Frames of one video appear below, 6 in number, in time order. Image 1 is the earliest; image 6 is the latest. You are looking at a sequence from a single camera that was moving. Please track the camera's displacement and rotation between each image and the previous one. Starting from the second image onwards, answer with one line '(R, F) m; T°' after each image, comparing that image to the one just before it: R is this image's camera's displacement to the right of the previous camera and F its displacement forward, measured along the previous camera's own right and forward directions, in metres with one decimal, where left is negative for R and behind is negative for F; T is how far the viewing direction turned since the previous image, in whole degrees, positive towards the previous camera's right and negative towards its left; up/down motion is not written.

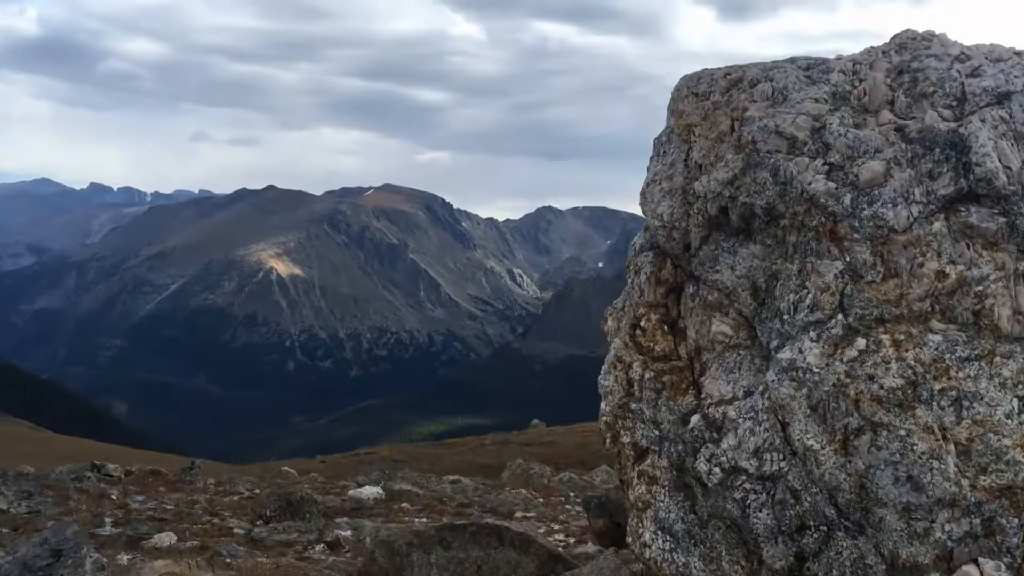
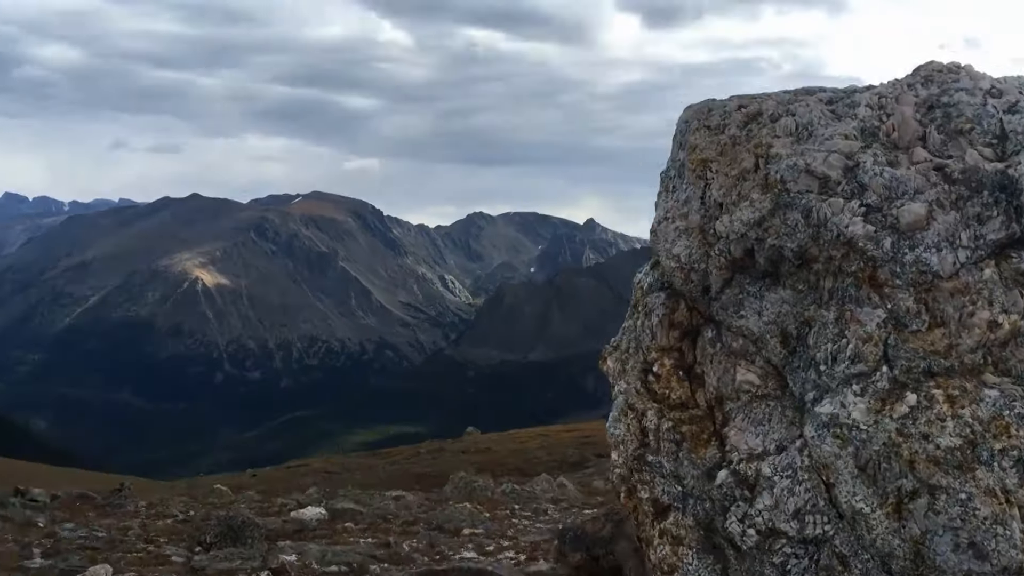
(-0.9, +0.8) m; +4°
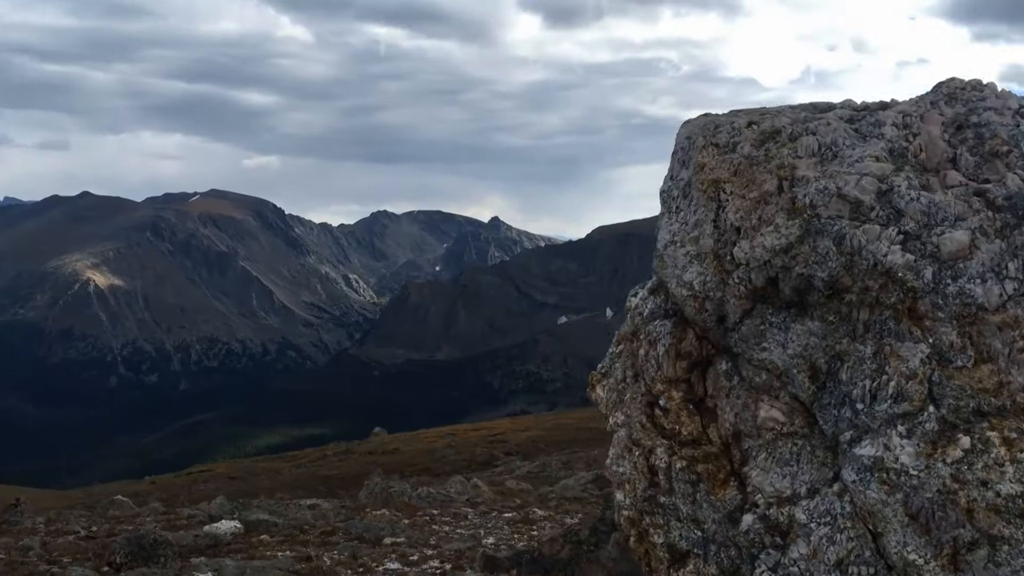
(-1.0, +1.0) m; +6°
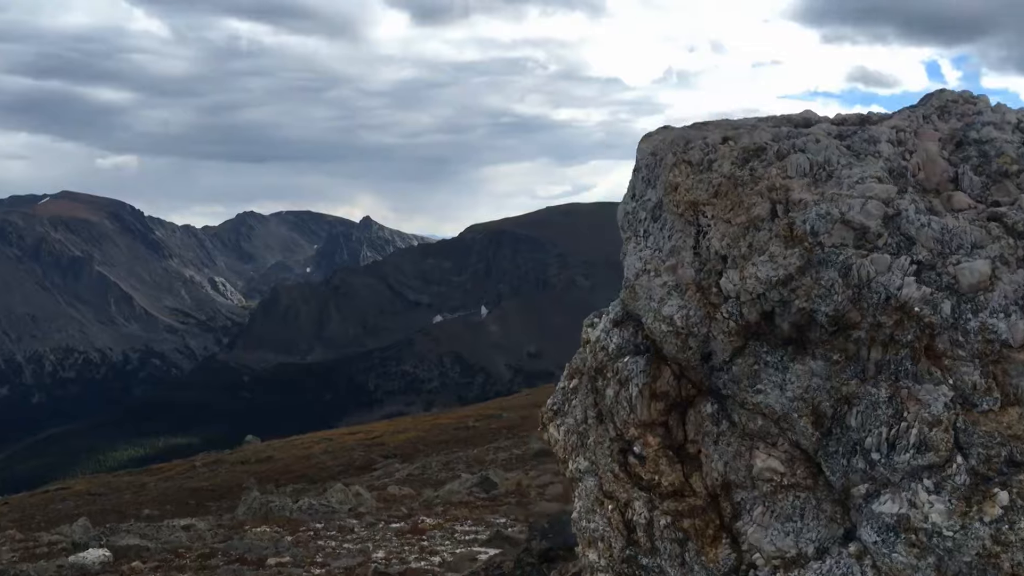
(-0.8, +1.4) m; +7°
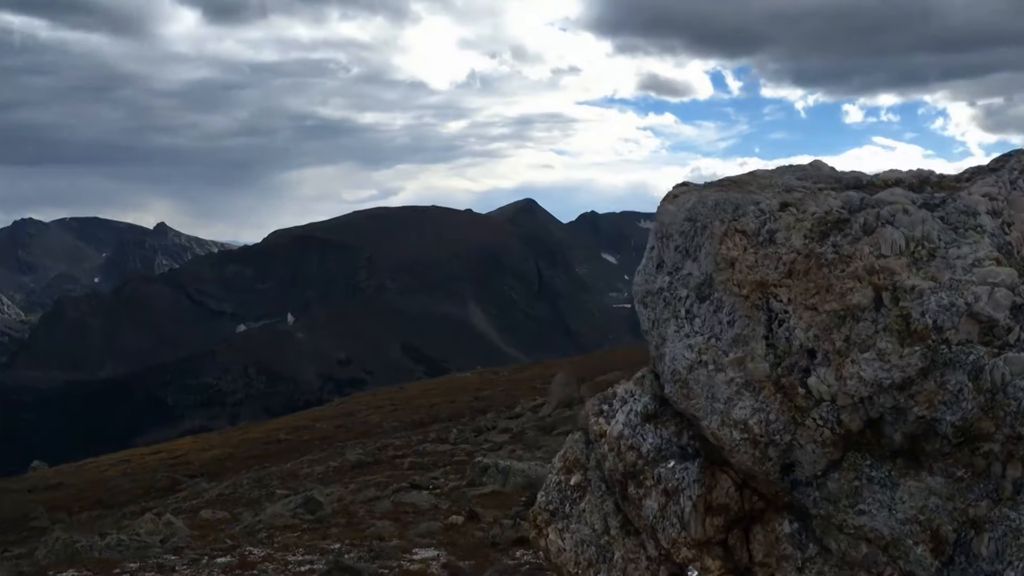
(-1.8, +2.1) m; +11°
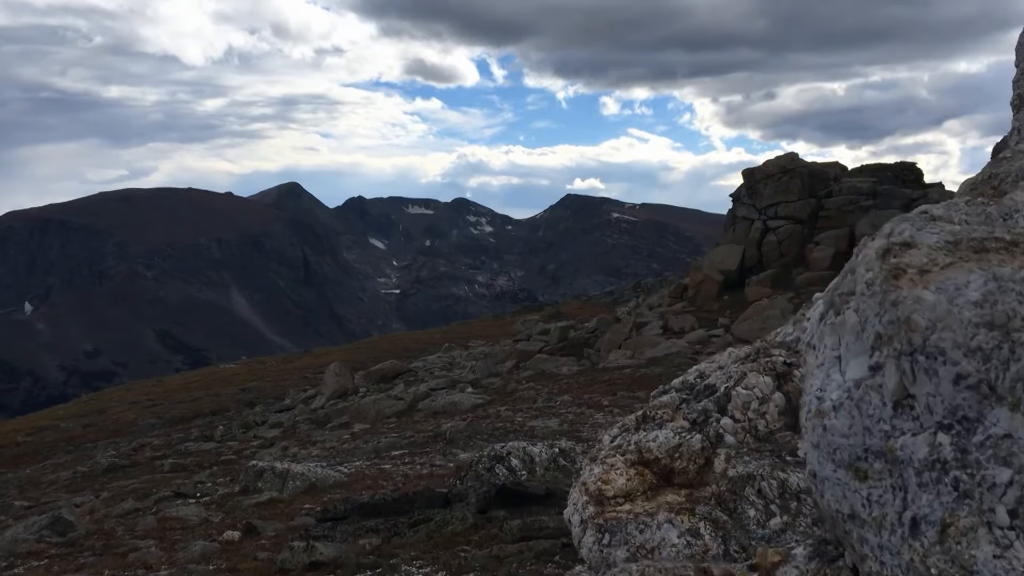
(-1.6, +5.0) m; +14°
